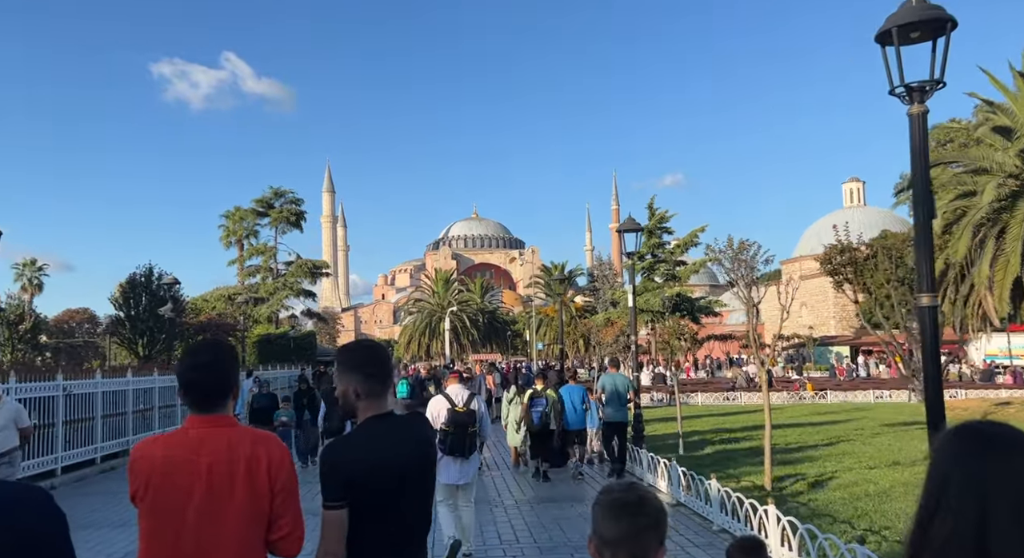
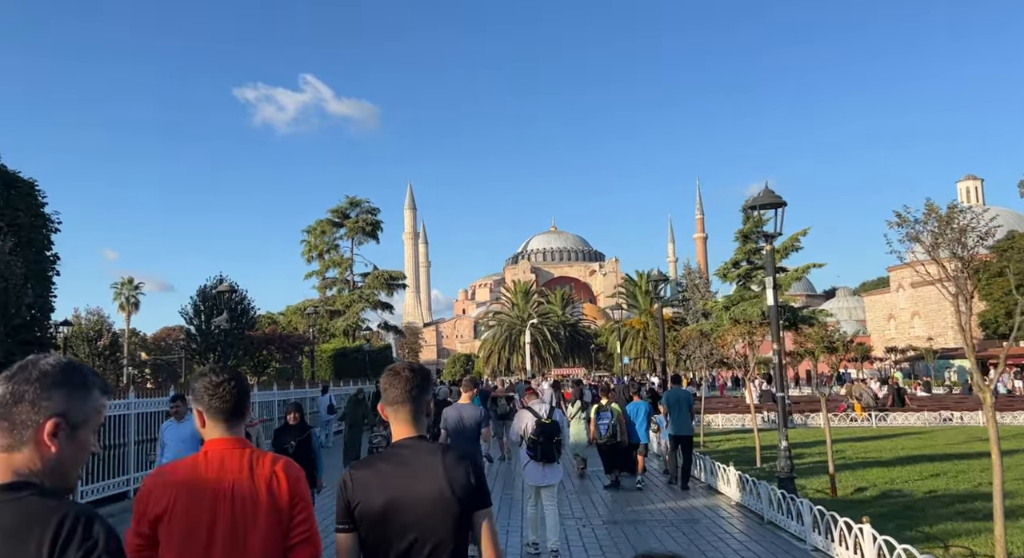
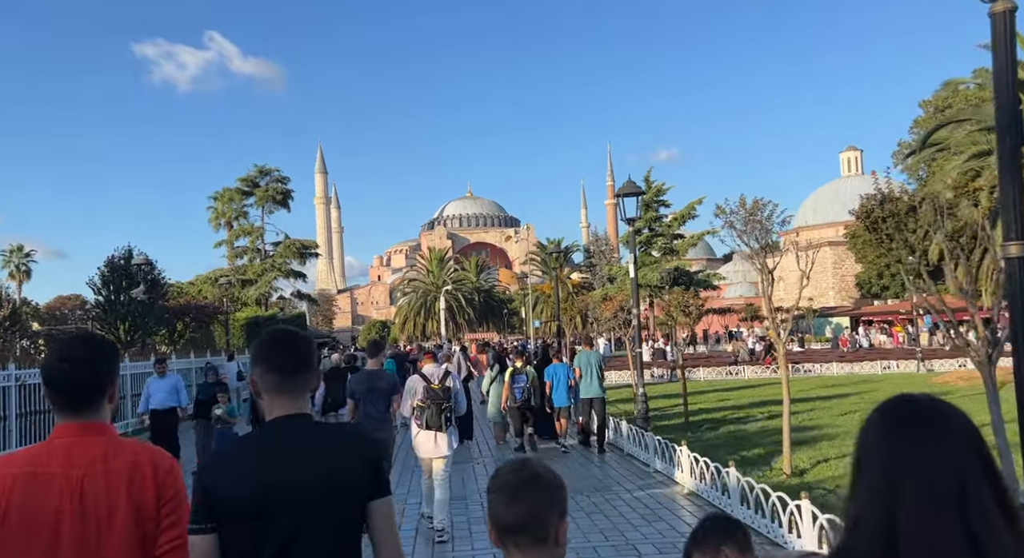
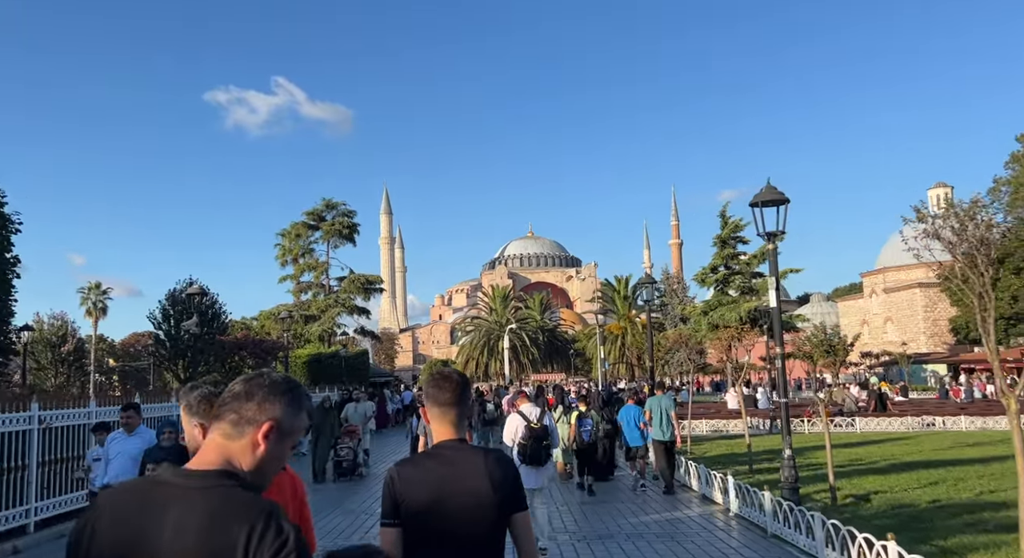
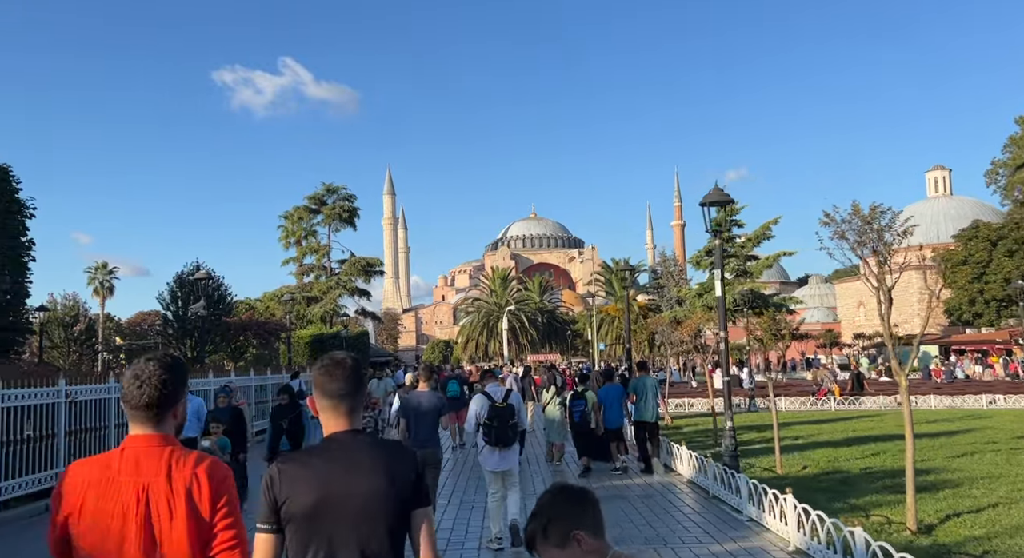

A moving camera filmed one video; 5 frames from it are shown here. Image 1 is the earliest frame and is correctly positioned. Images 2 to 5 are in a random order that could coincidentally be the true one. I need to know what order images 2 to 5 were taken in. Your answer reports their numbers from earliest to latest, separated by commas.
3, 5, 2, 4
